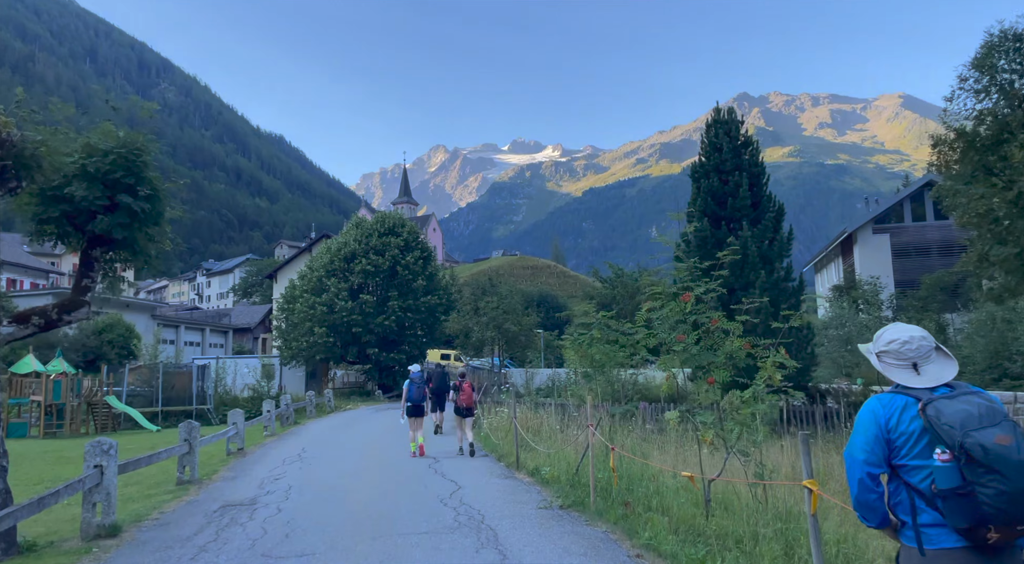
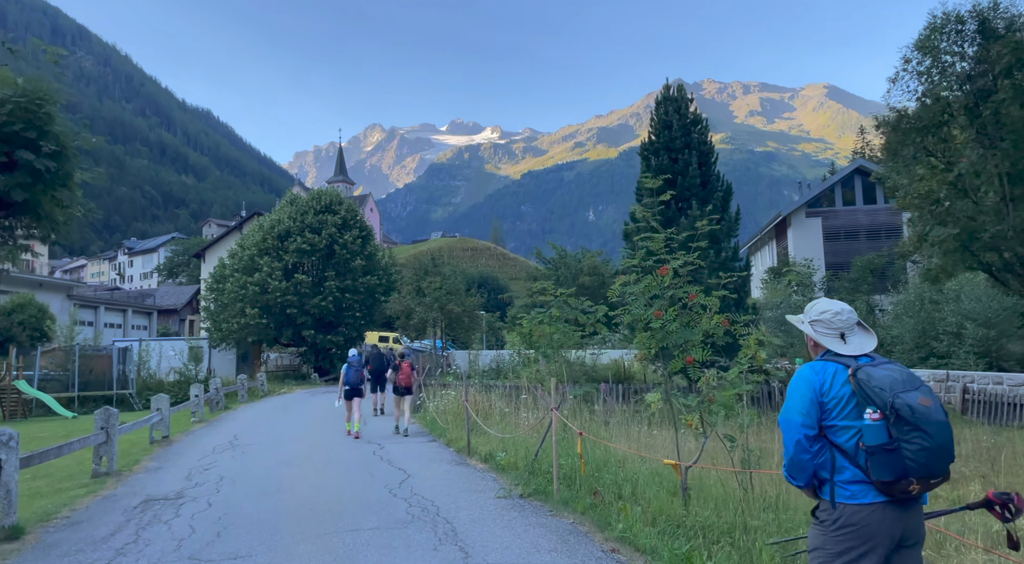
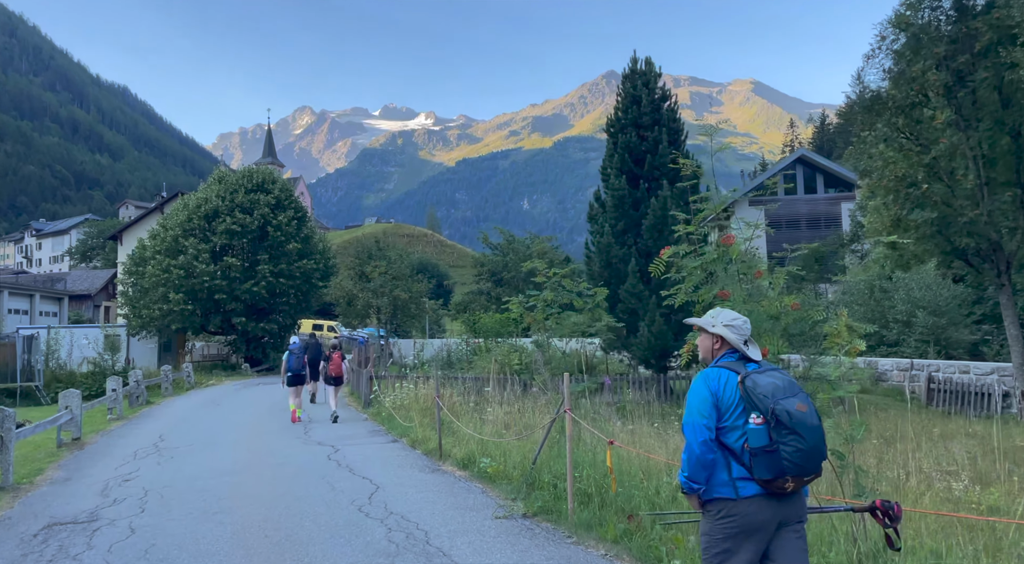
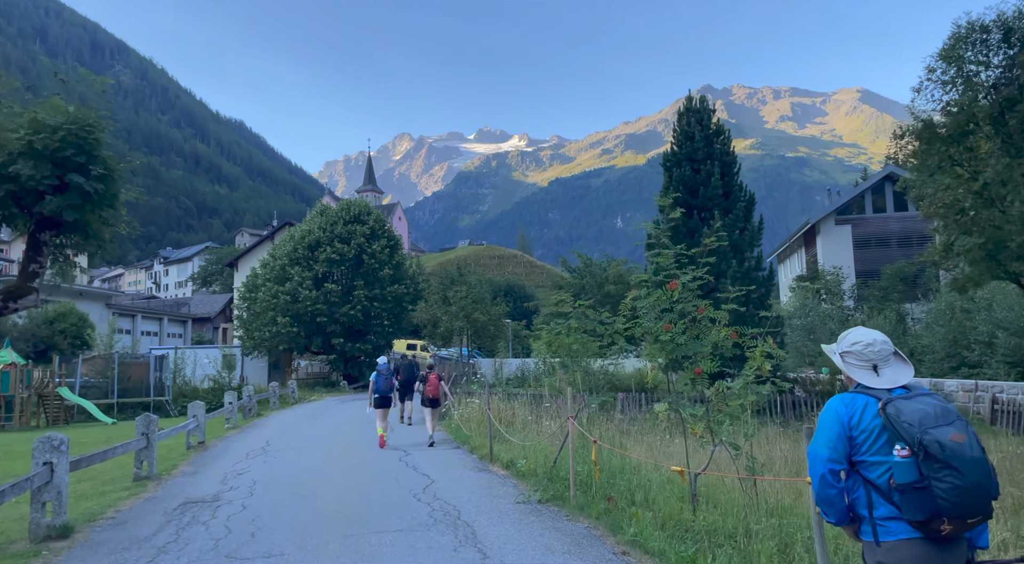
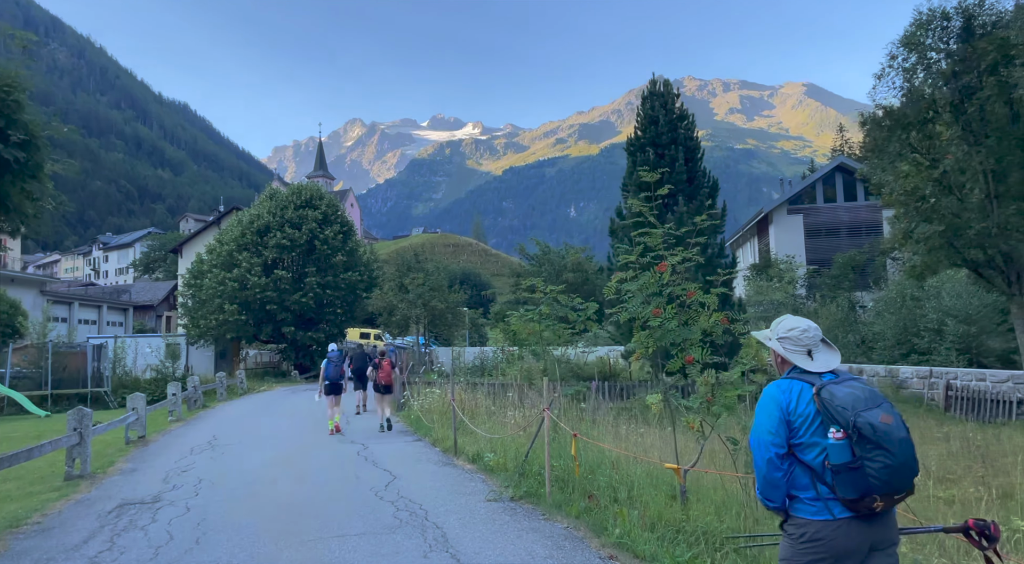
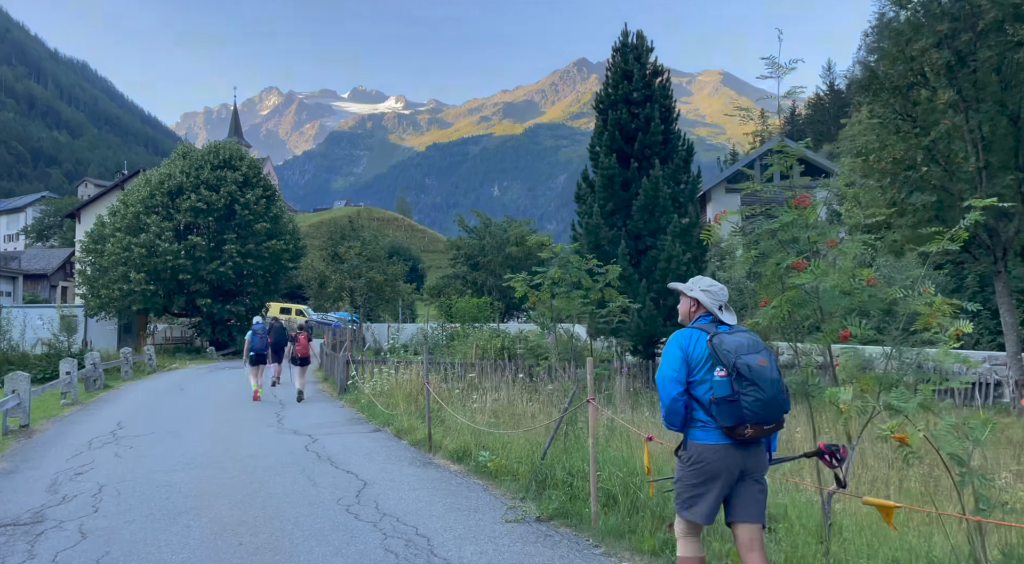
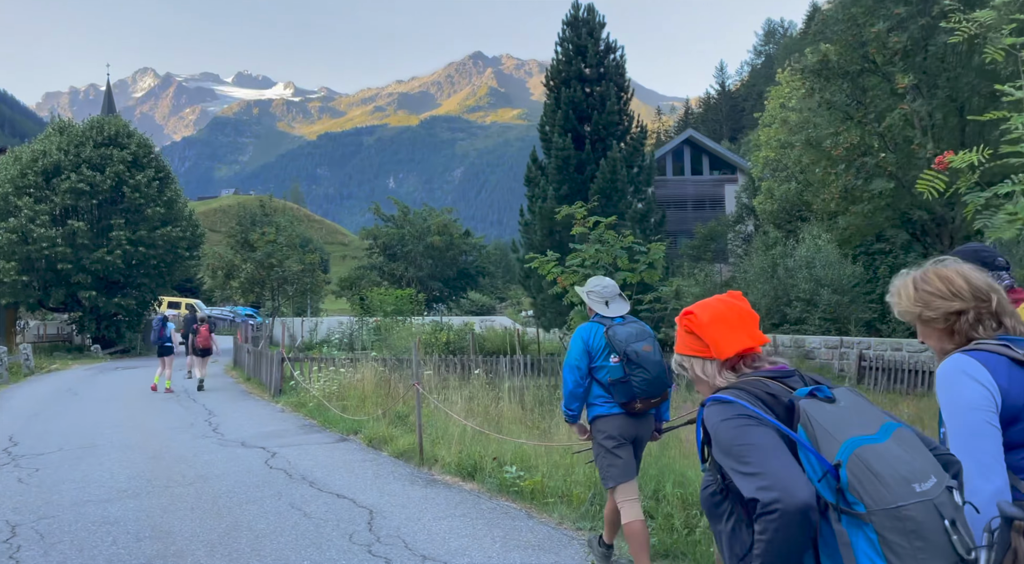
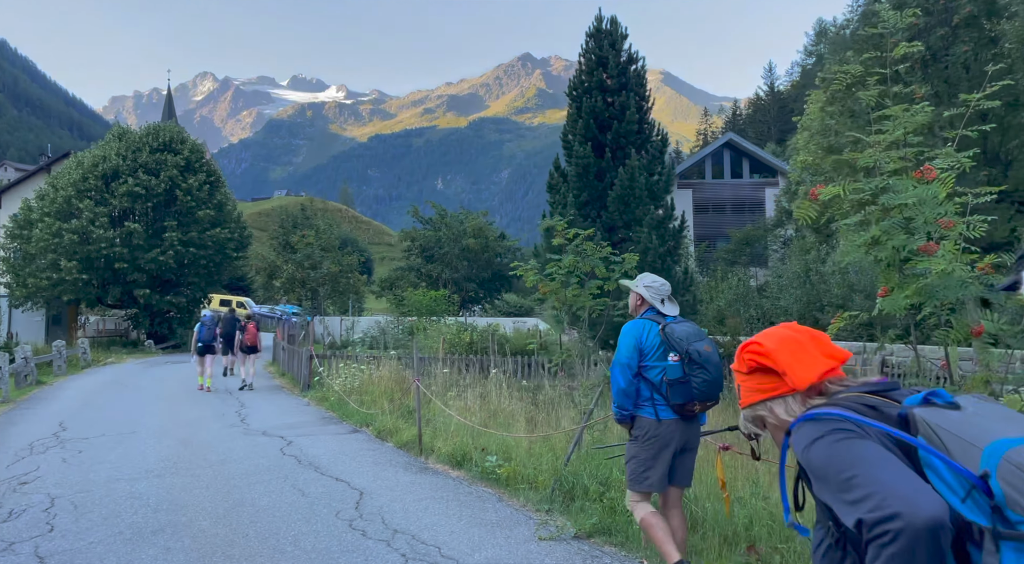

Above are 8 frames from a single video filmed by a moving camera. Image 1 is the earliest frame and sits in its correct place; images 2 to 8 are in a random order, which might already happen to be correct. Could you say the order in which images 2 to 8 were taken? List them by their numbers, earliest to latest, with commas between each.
4, 2, 5, 3, 6, 8, 7
